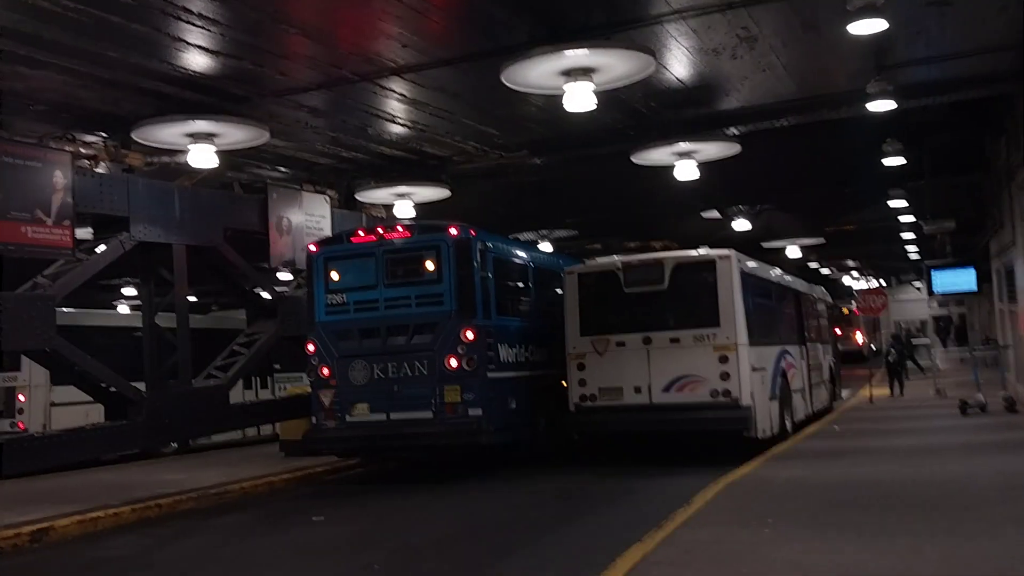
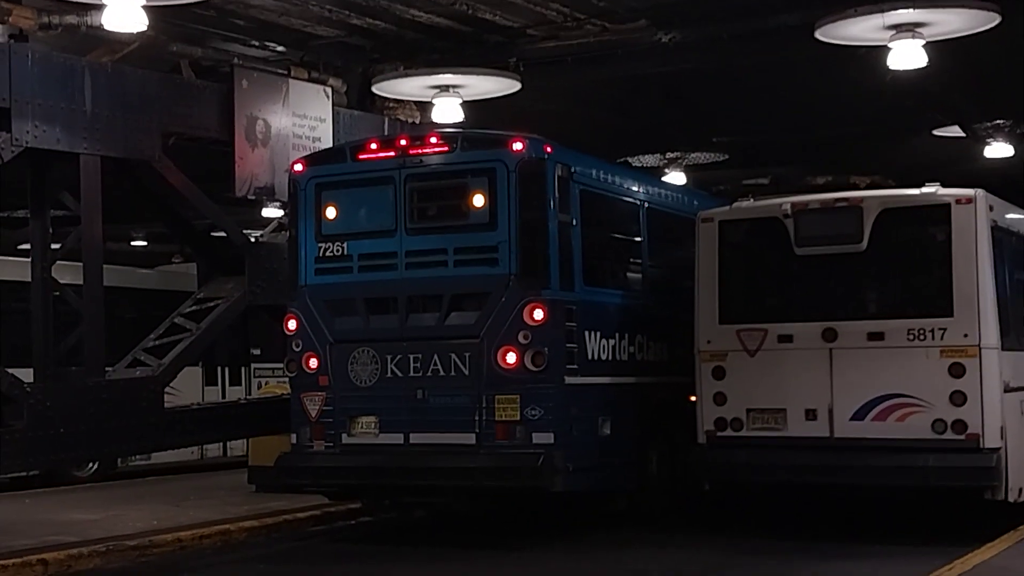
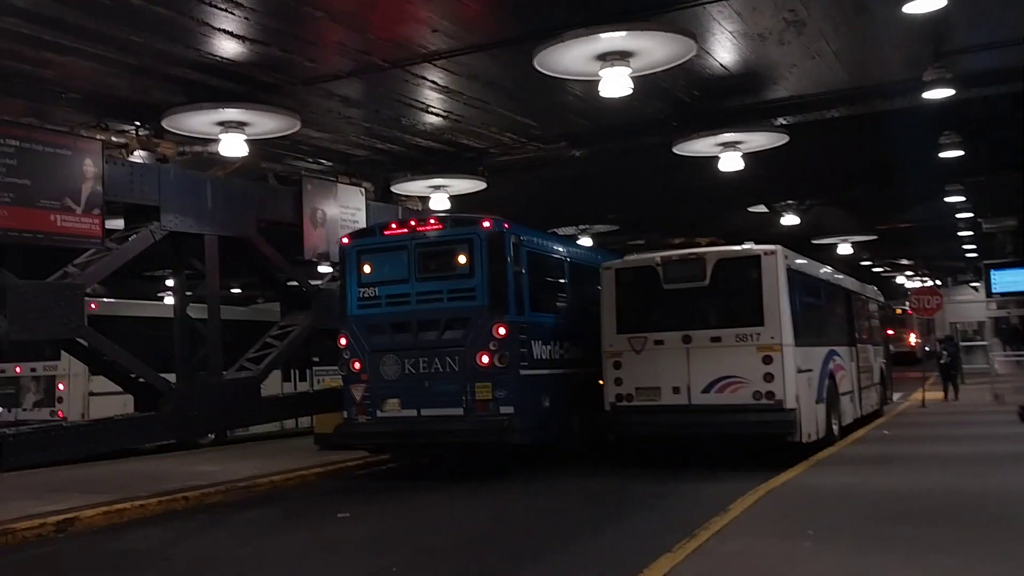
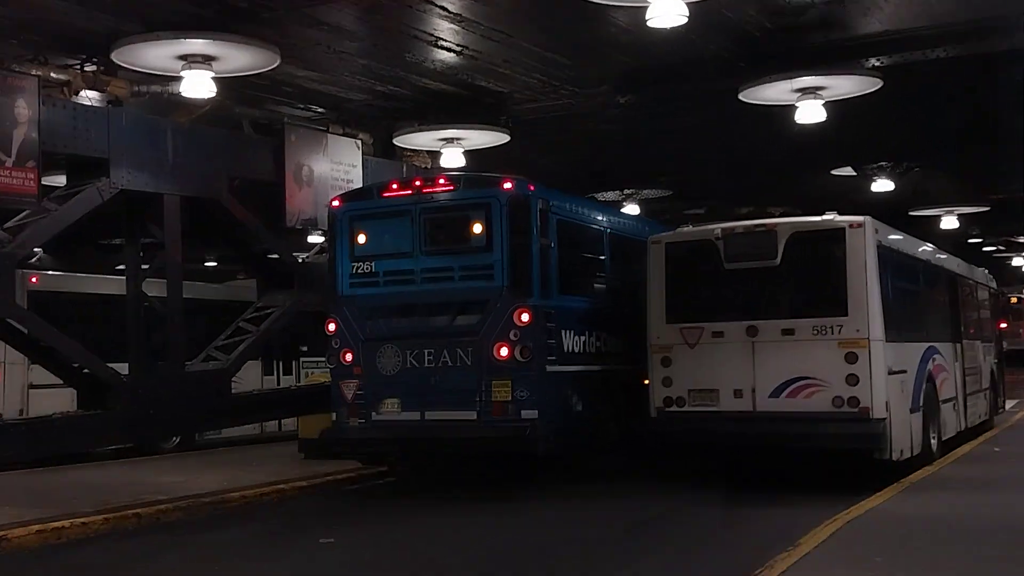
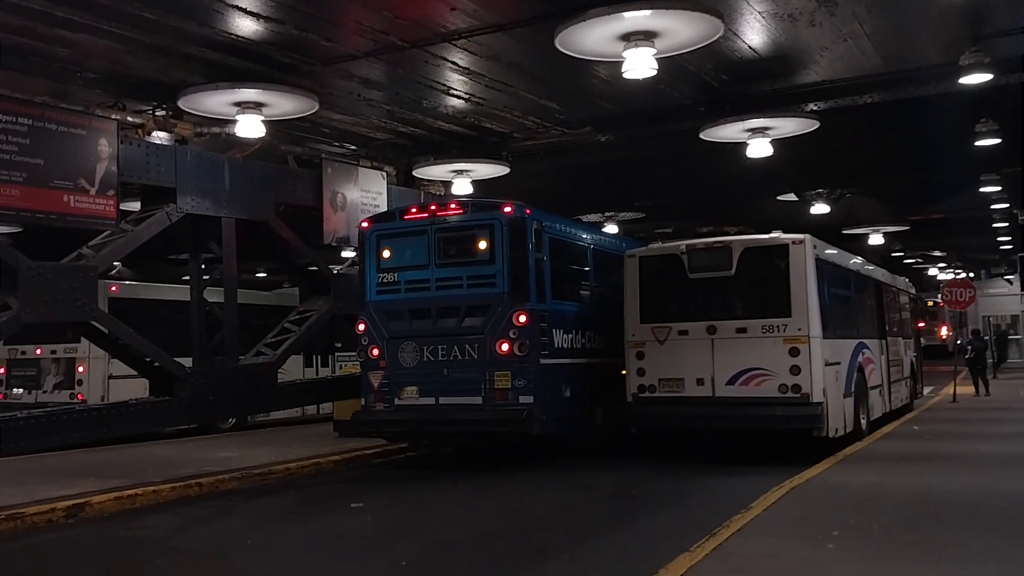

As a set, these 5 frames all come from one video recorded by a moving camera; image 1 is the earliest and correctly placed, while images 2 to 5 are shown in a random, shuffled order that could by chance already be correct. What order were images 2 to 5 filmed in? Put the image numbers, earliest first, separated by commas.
3, 5, 4, 2
